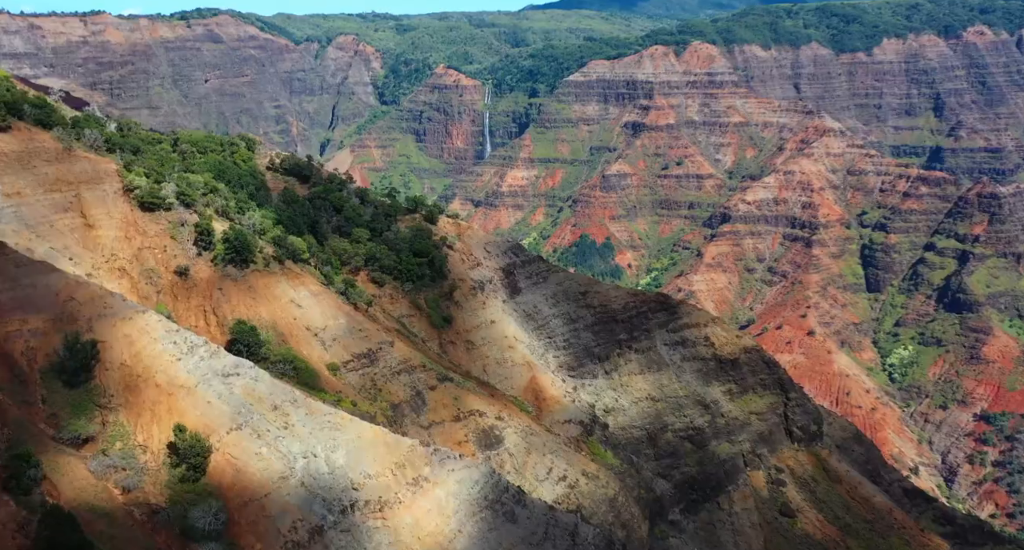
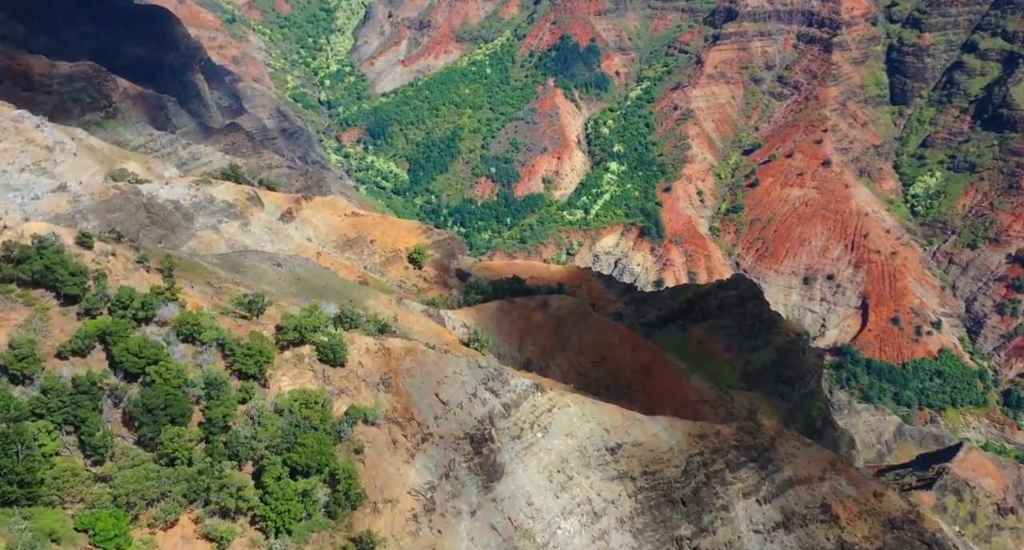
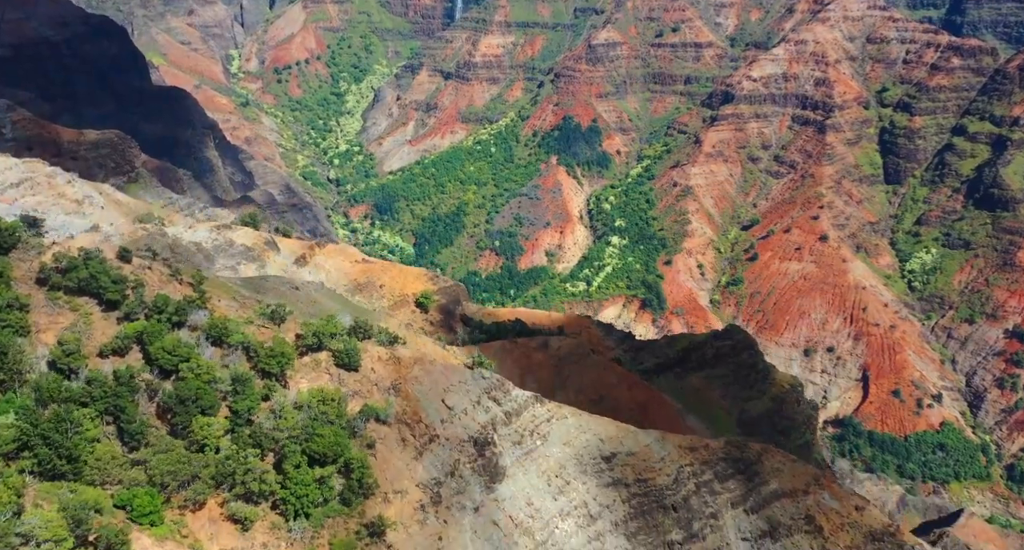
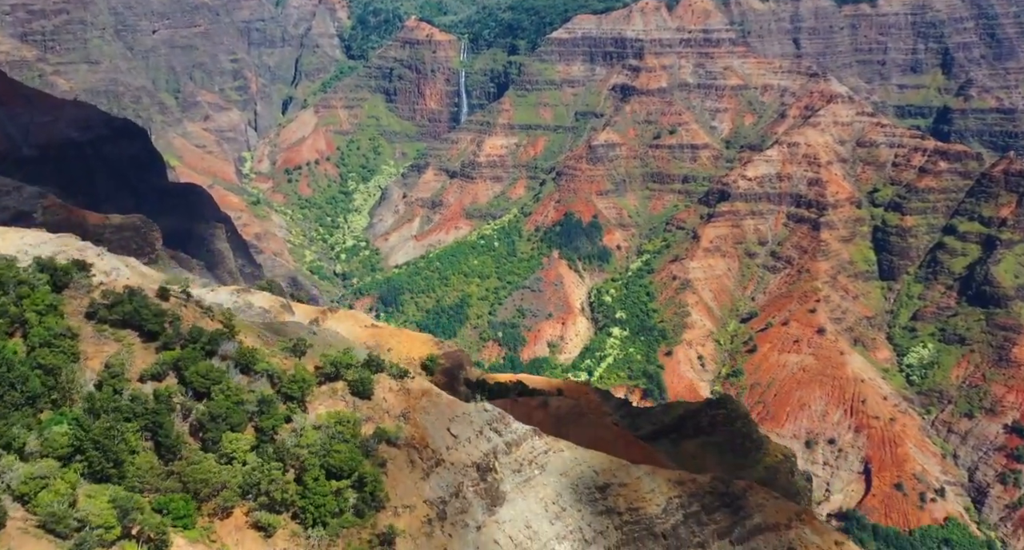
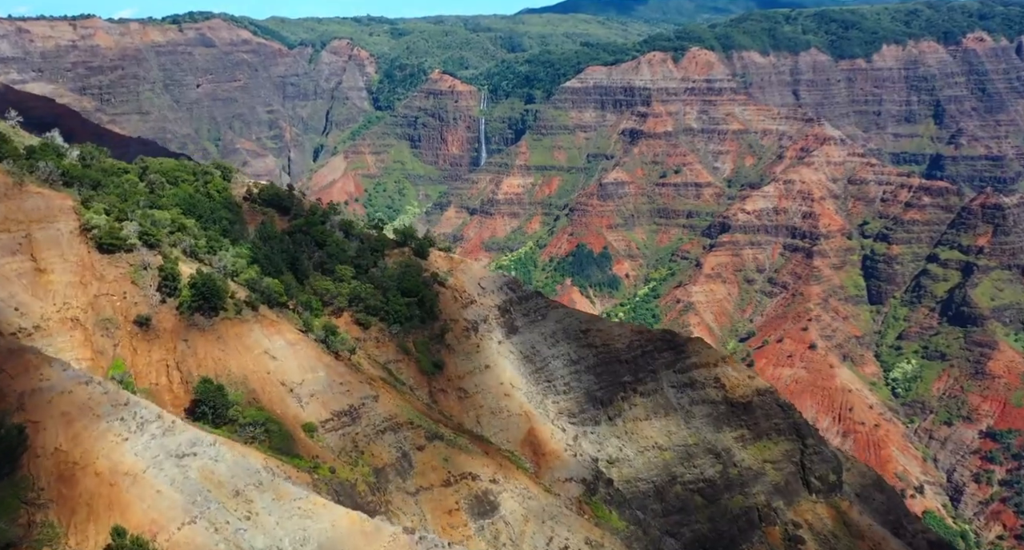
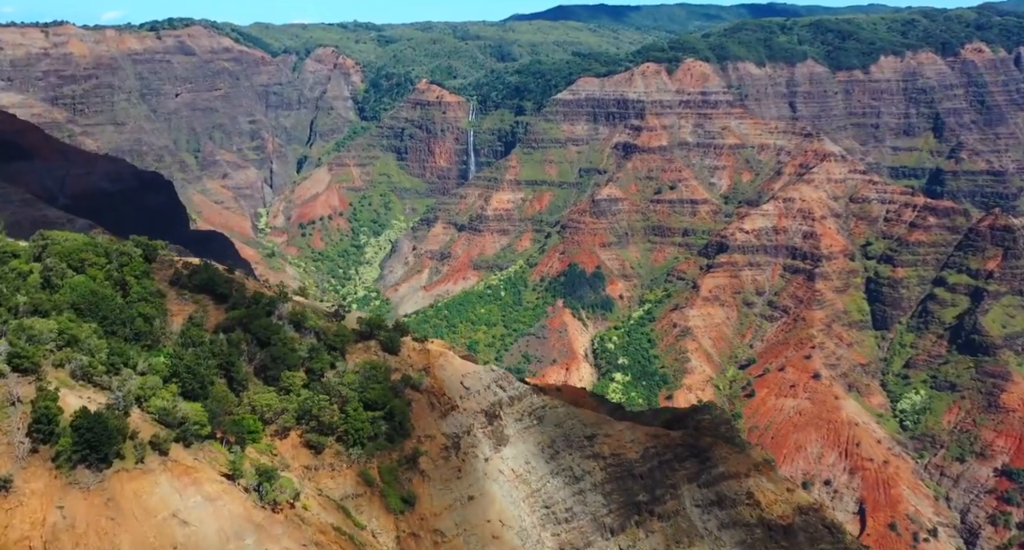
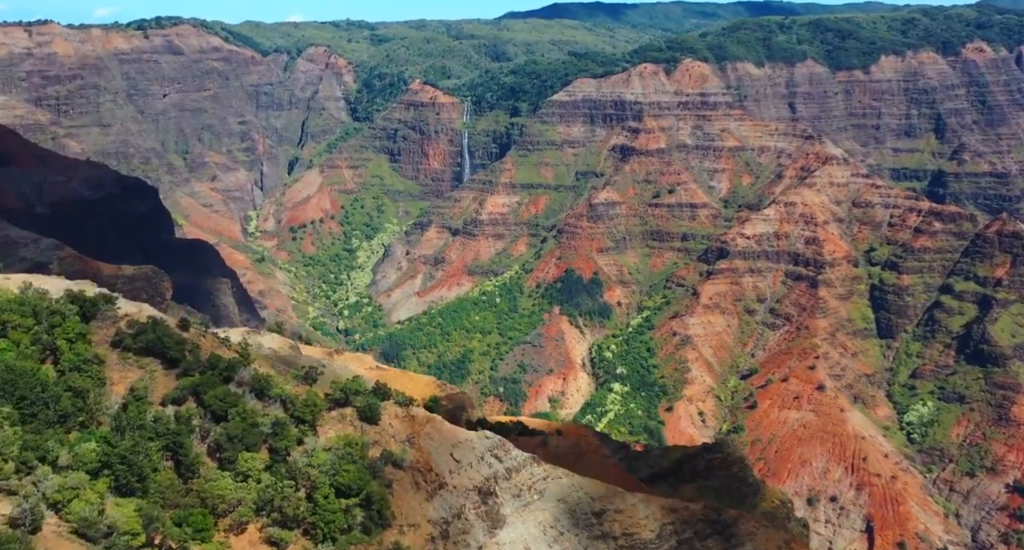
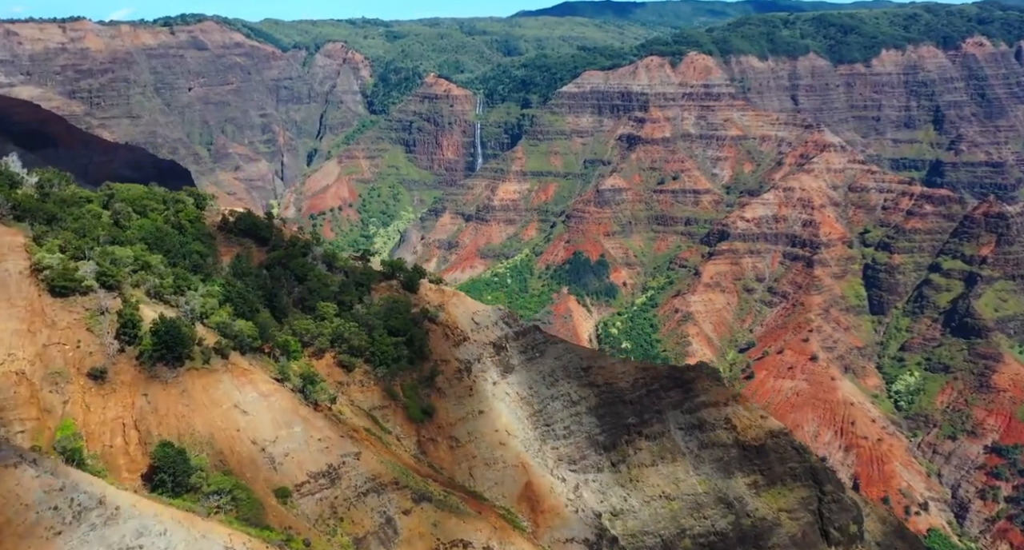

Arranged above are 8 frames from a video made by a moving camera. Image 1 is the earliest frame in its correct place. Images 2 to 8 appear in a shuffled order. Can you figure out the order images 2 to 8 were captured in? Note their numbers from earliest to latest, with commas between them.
5, 8, 6, 7, 4, 3, 2
